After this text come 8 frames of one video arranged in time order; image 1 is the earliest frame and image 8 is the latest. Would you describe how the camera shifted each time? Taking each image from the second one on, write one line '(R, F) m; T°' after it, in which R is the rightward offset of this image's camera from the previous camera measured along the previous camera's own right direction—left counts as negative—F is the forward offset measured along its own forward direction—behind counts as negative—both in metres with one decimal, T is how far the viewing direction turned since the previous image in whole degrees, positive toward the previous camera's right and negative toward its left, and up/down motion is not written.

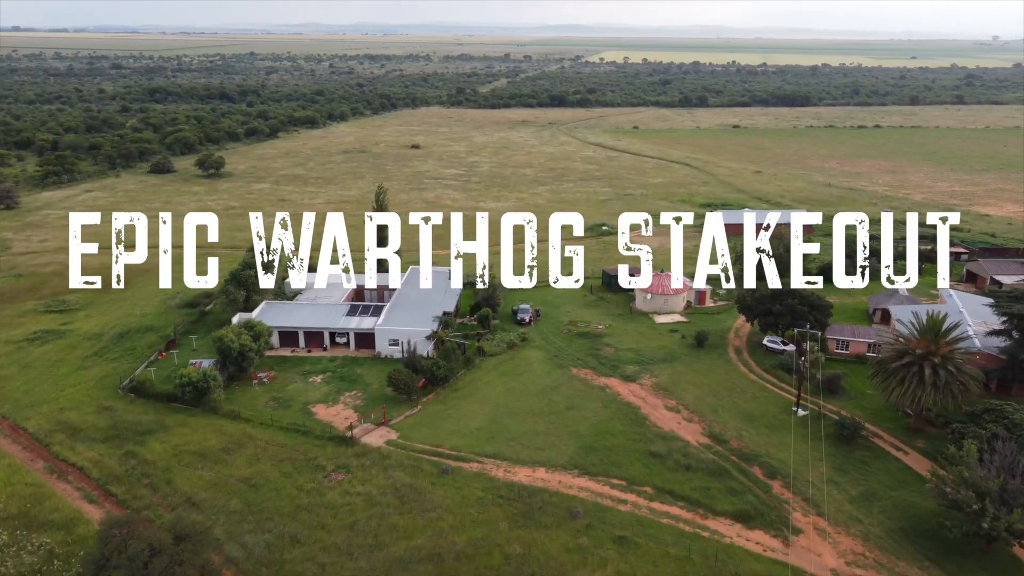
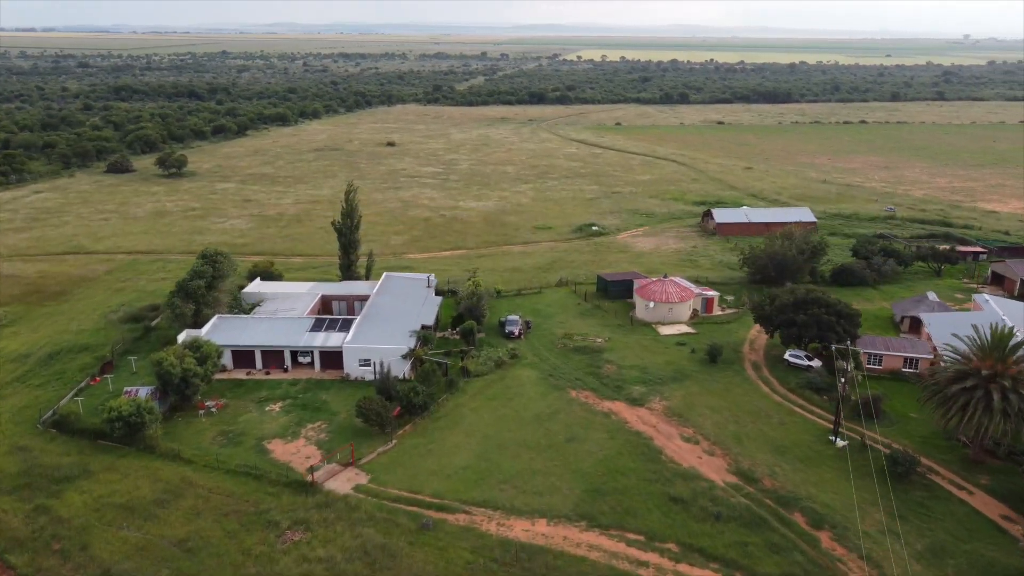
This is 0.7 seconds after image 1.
(-0.5, +5.9) m; +2°
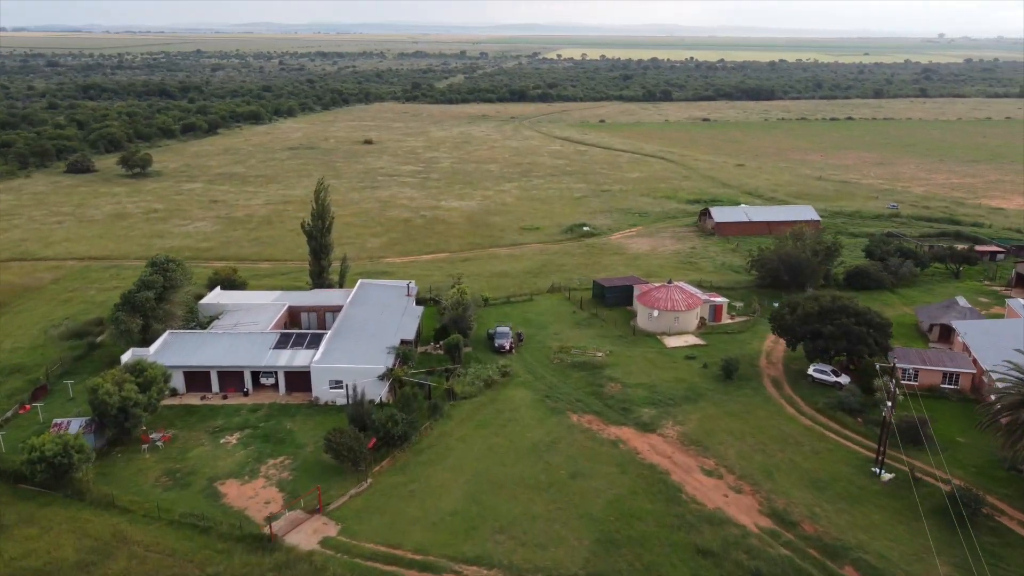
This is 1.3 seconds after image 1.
(-0.5, +4.8) m; +1°
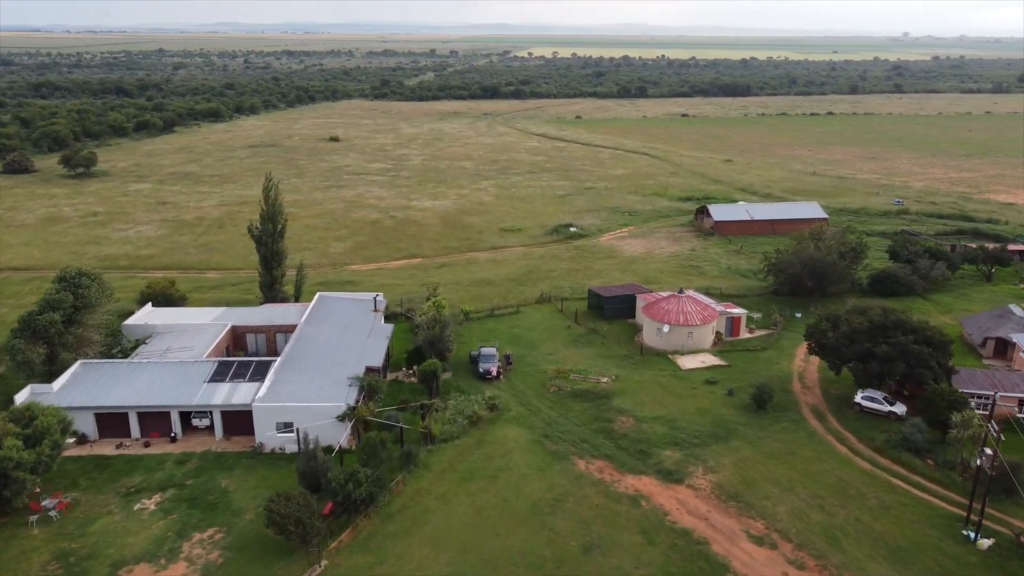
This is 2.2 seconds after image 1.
(-0.6, +6.6) m; +2°
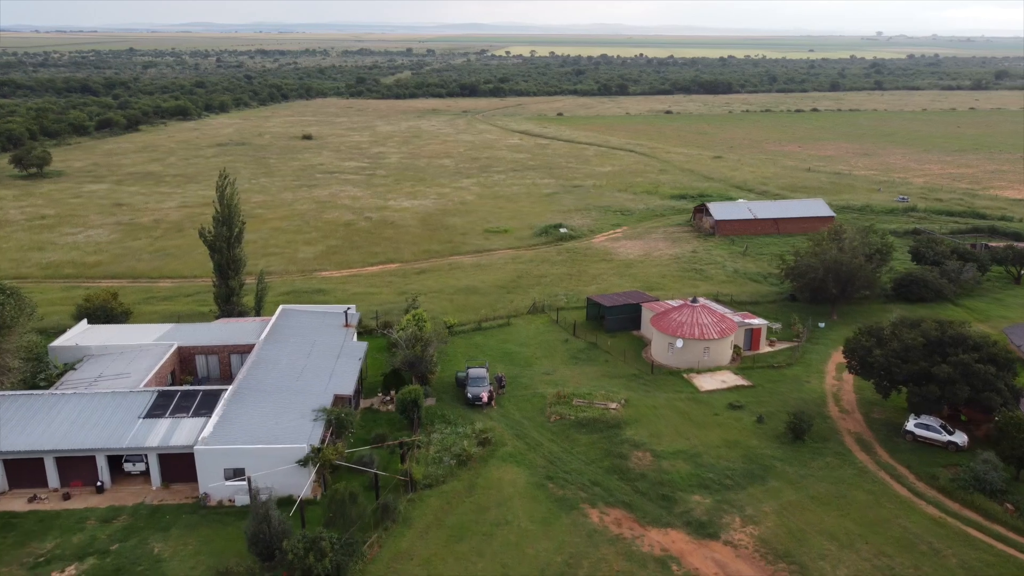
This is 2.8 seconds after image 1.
(-0.5, +4.8) m; +2°
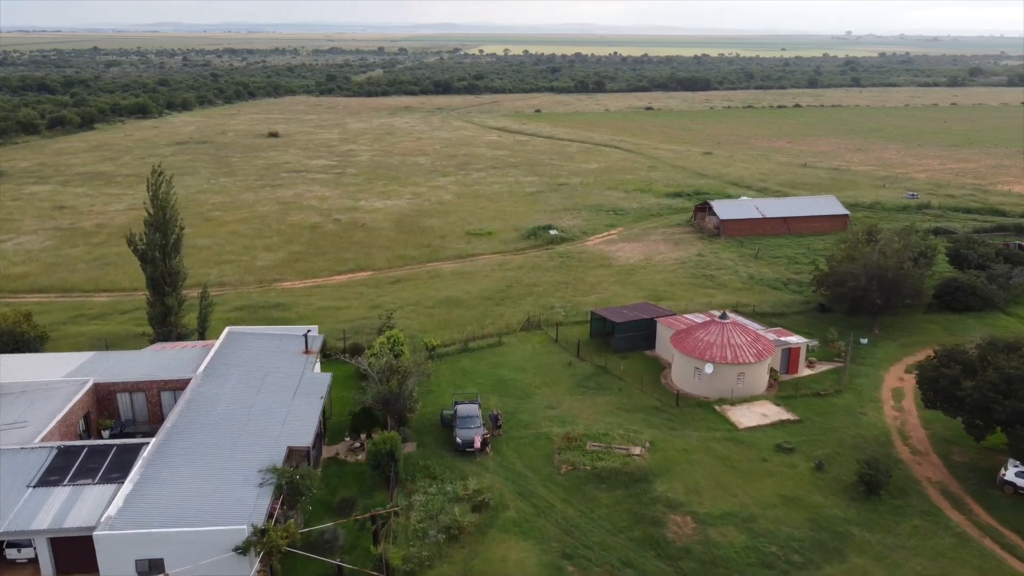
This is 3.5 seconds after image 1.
(-0.7, +5.7) m; +2°
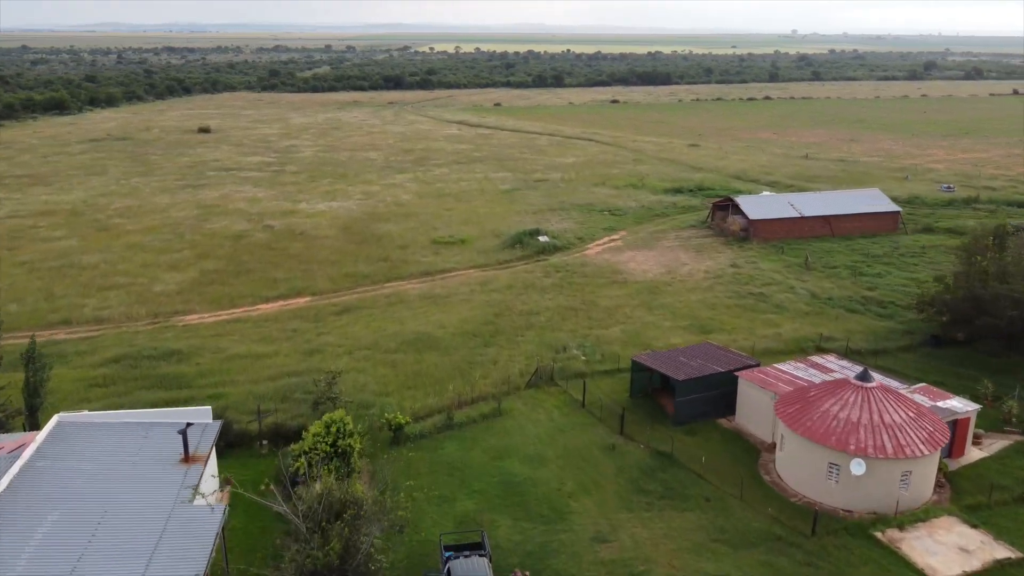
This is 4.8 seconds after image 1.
(-1.4, +11.2) m; +3°
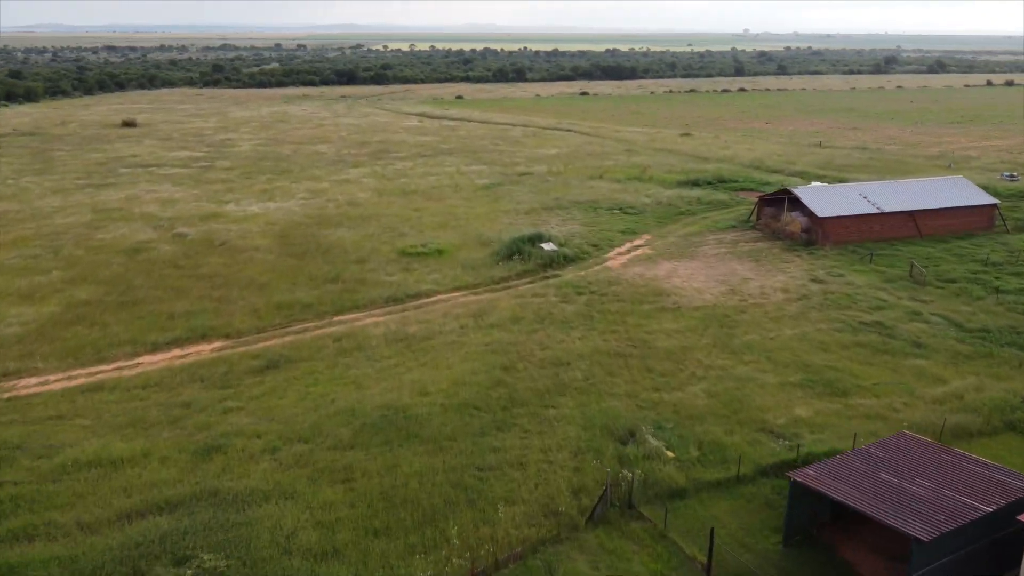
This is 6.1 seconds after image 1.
(-1.5, +10.8) m; +3°
